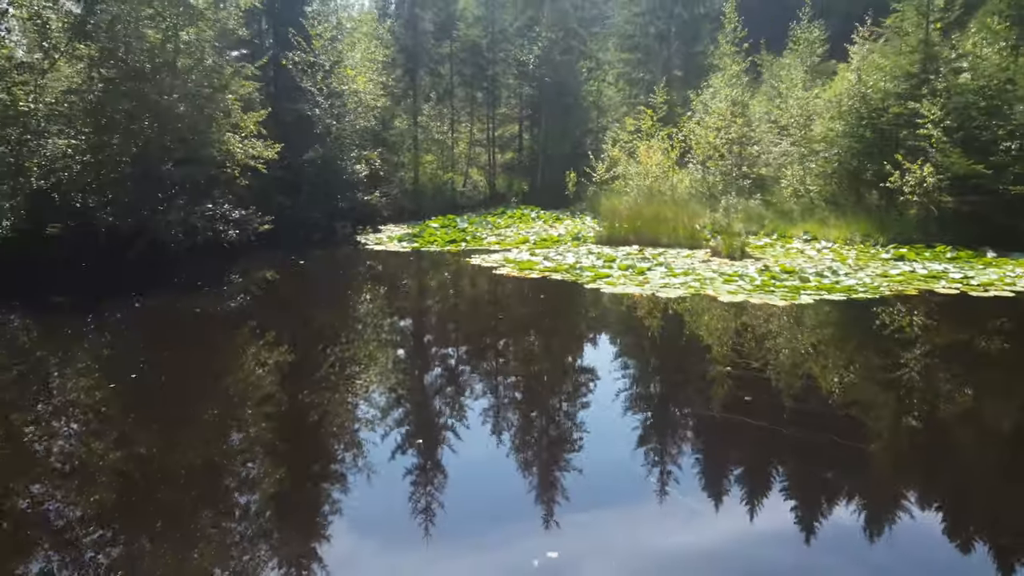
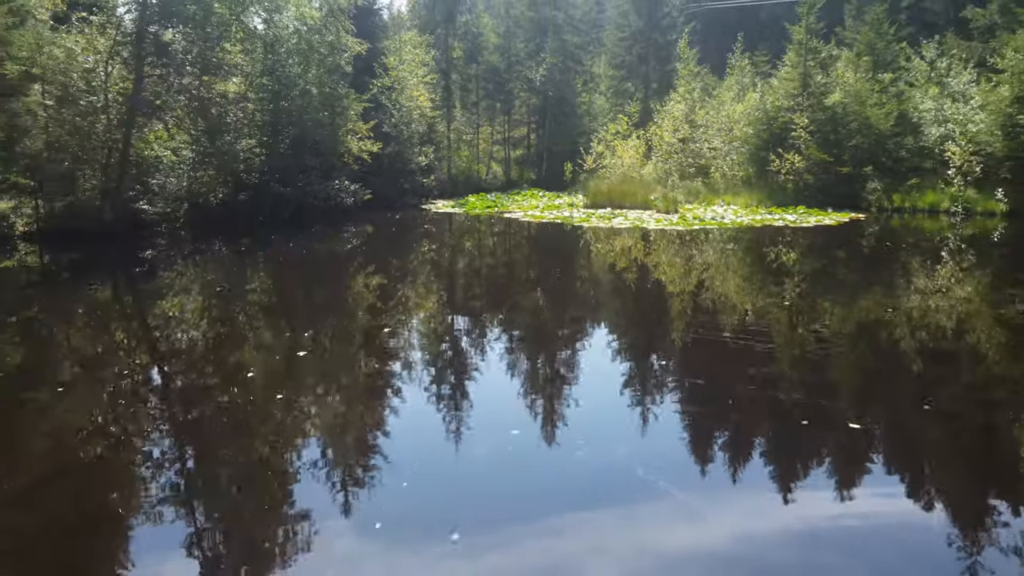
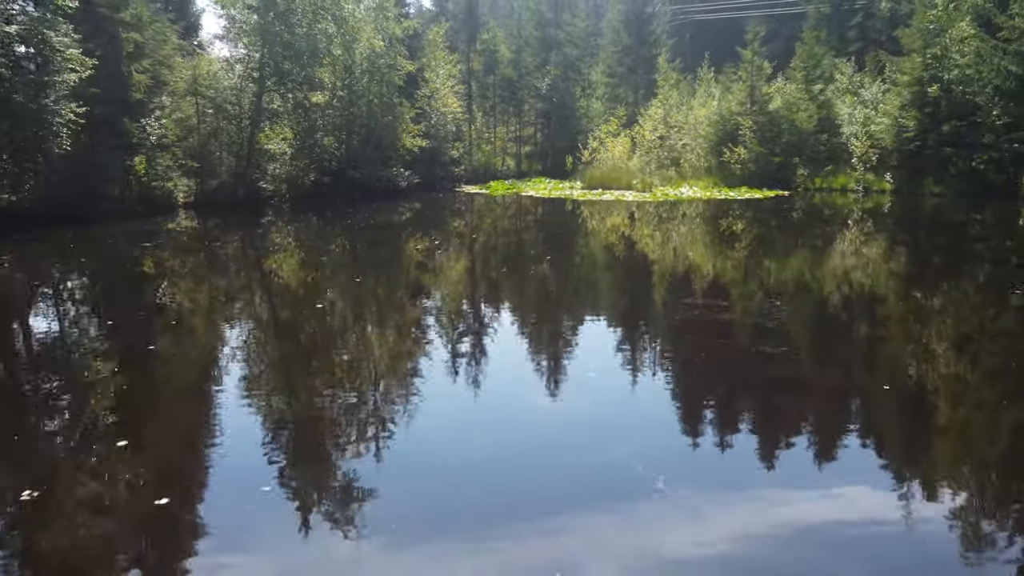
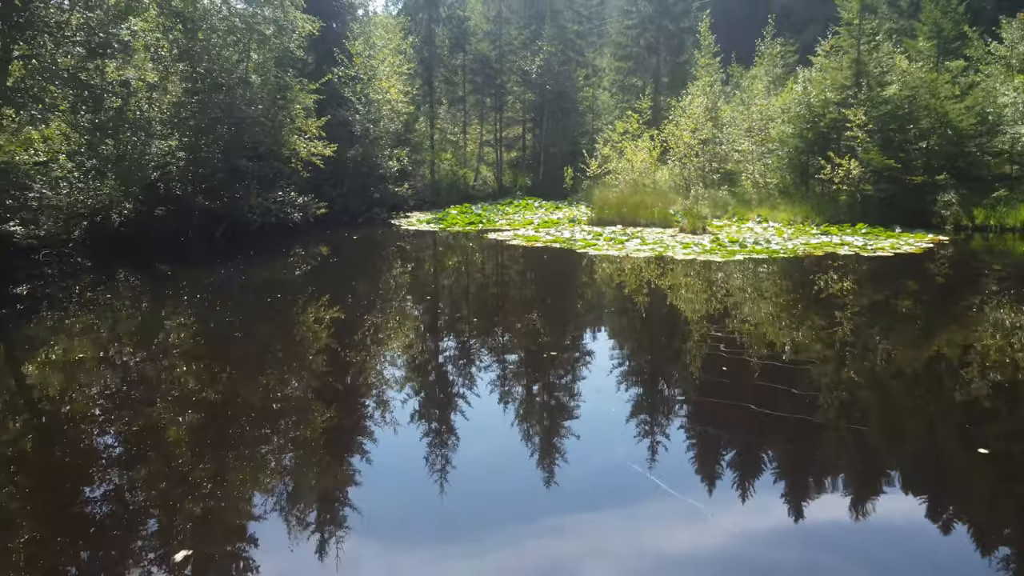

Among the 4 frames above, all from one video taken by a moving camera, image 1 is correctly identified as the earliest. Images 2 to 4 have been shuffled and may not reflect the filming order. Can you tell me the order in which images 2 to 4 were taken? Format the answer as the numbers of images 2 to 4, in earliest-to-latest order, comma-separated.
4, 2, 3
